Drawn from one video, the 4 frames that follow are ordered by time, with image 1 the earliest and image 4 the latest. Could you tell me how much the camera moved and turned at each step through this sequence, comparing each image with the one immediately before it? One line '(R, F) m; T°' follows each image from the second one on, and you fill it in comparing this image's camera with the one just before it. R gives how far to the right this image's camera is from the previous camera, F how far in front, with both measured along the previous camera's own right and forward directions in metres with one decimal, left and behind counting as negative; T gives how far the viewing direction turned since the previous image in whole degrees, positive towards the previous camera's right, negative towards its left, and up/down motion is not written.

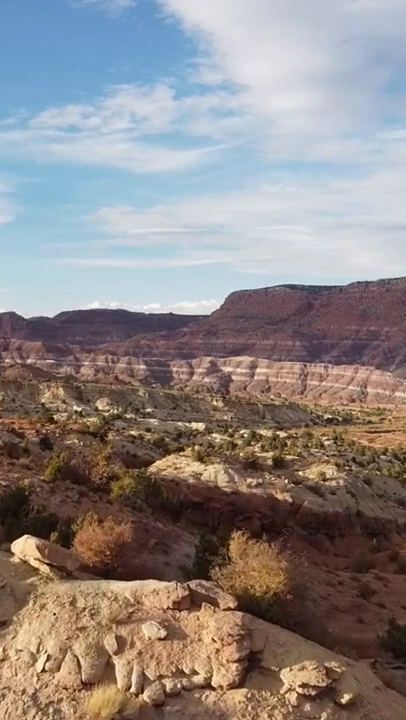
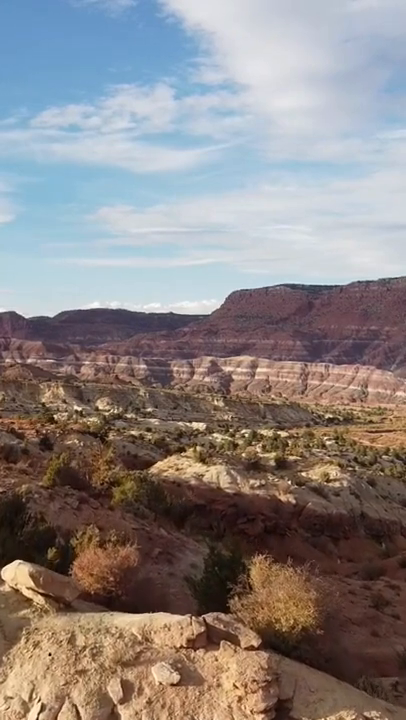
(-0.1, +0.5) m; 0°
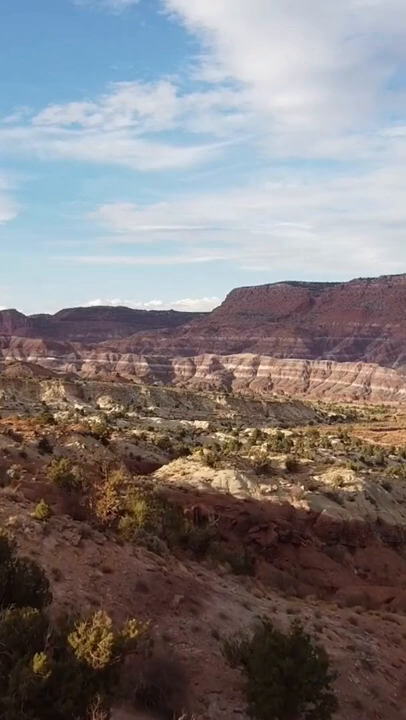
(-0.4, +1.9) m; 0°
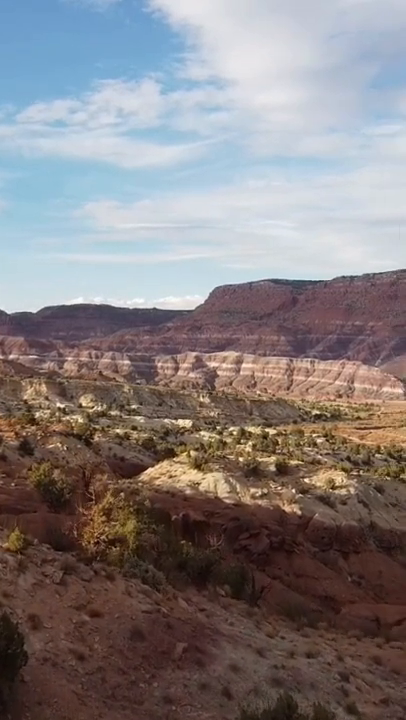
(-0.2, +1.3) m; +1°
